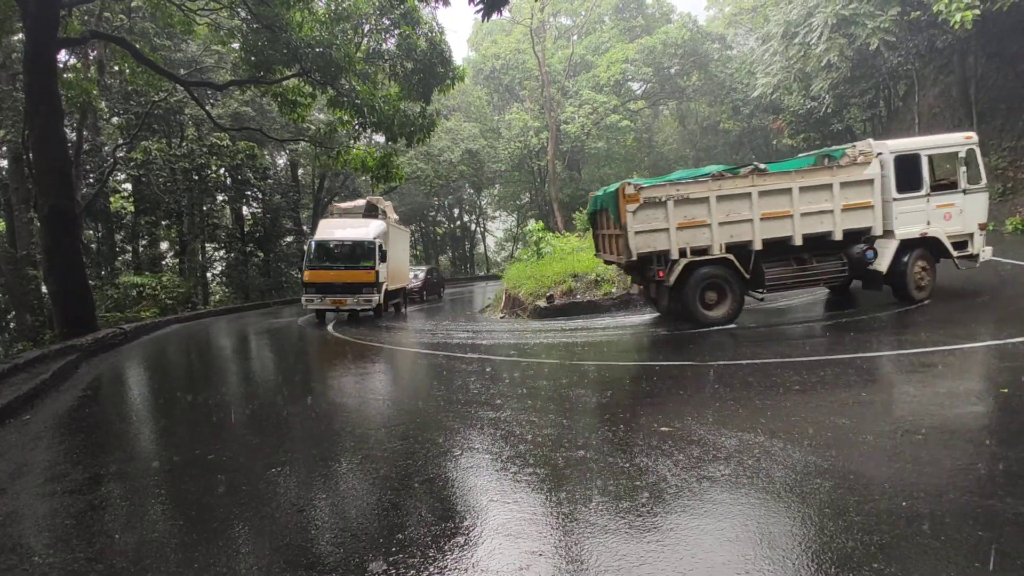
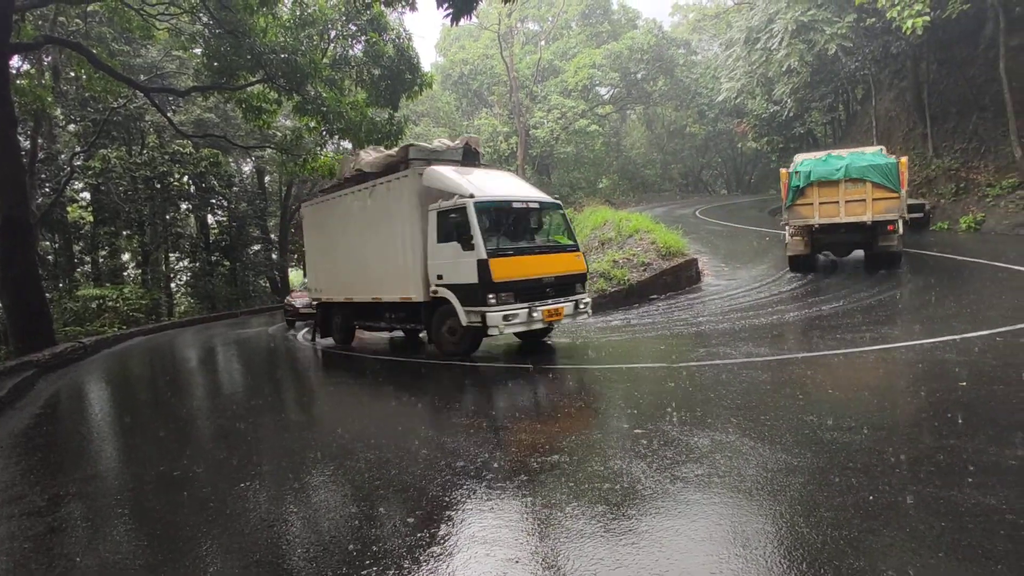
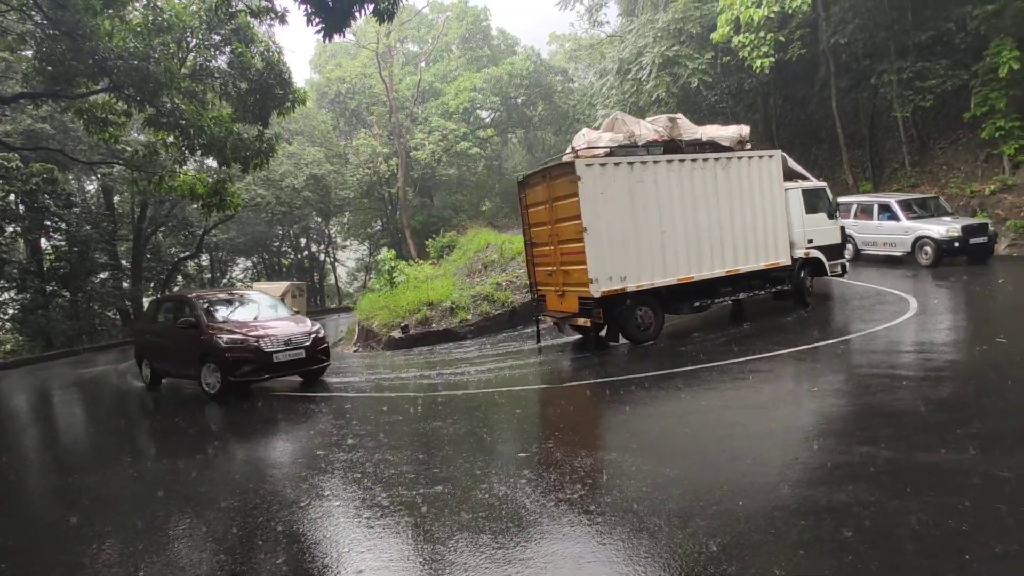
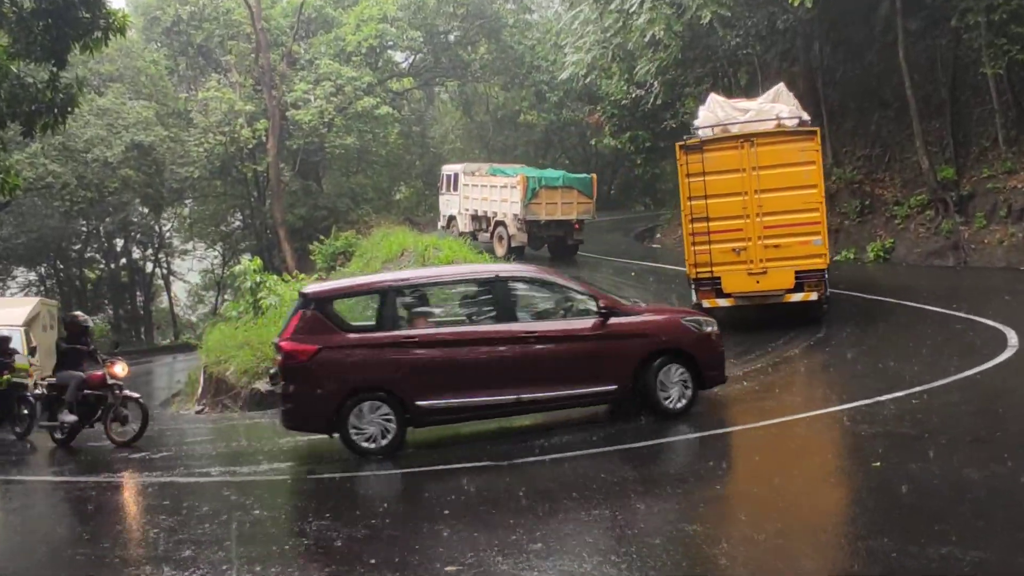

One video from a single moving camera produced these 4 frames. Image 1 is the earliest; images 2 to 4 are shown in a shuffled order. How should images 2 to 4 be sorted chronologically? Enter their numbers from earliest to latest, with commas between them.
2, 3, 4
